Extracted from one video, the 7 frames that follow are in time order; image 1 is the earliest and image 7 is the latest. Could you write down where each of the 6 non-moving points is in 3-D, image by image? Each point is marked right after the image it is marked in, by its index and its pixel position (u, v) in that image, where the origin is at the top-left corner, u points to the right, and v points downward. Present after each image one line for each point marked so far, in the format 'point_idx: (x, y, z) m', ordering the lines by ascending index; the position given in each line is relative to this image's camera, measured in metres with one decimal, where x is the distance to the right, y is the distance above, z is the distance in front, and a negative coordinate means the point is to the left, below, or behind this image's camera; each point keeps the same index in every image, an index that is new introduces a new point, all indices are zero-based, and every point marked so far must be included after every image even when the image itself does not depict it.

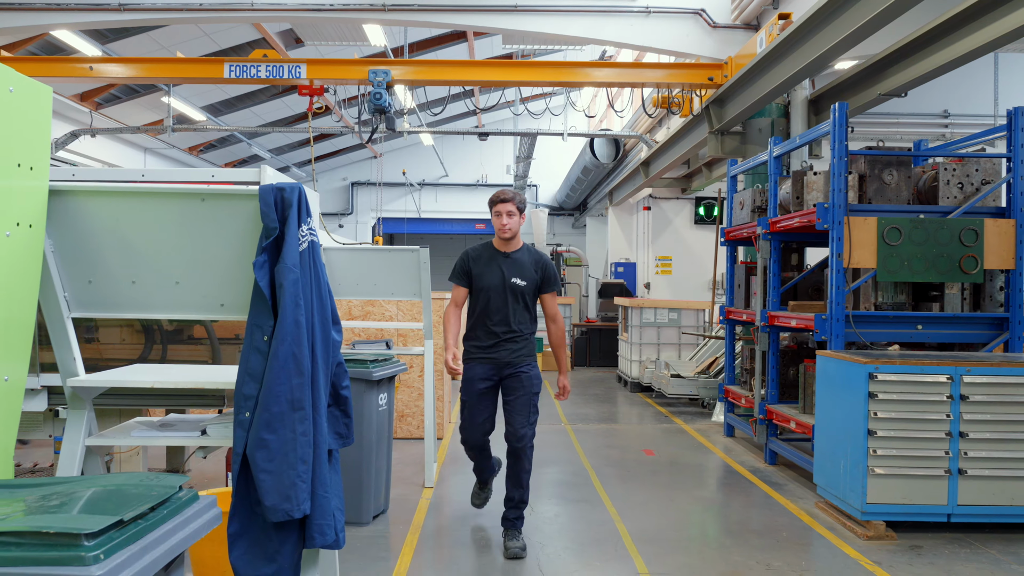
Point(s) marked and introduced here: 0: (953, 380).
0: (+1.8, -0.4, +3.3) m
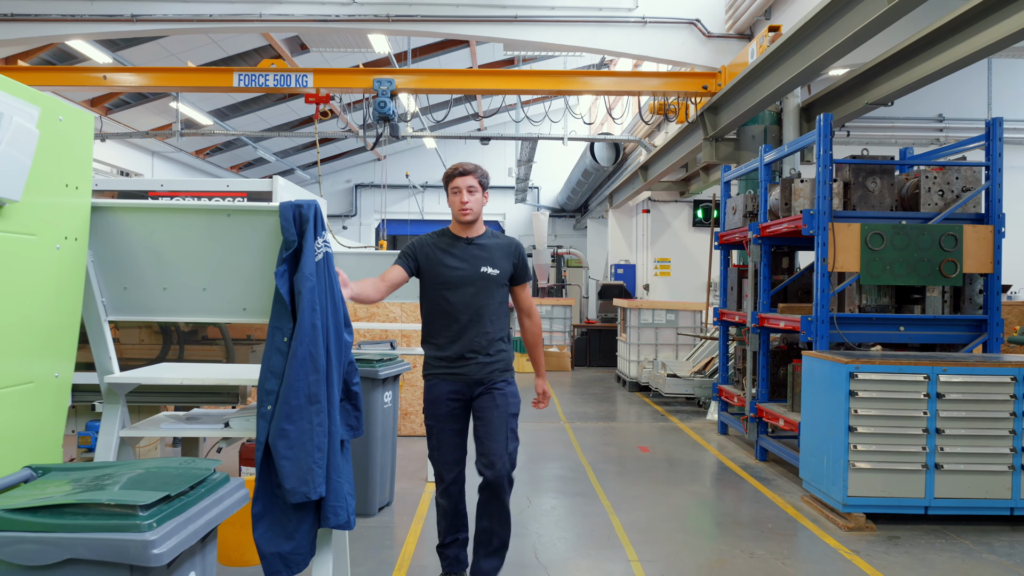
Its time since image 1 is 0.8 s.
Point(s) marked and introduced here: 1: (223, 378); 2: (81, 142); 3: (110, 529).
0: (+1.8, -0.4, +3.5) m
1: (-0.7, -0.2, +2.0) m
2: (-0.9, +0.3, +1.7) m
3: (-0.6, -0.4, +1.2) m
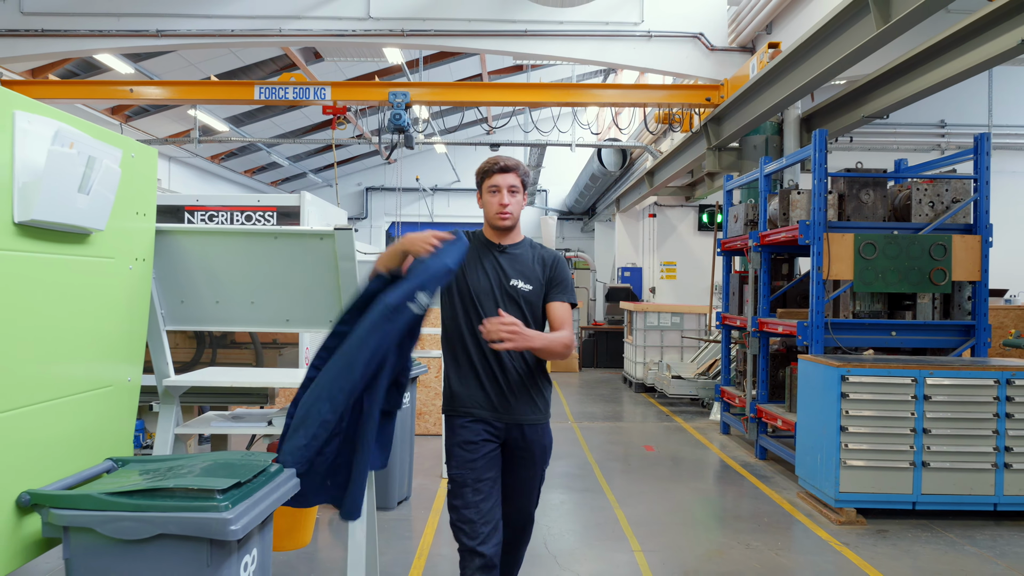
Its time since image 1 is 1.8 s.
0: (+1.8, -0.4, +3.7) m
1: (-0.7, -0.3, +2.3) m
2: (-0.9, +0.3, +1.9) m
3: (-0.5, -0.4, +1.4) m
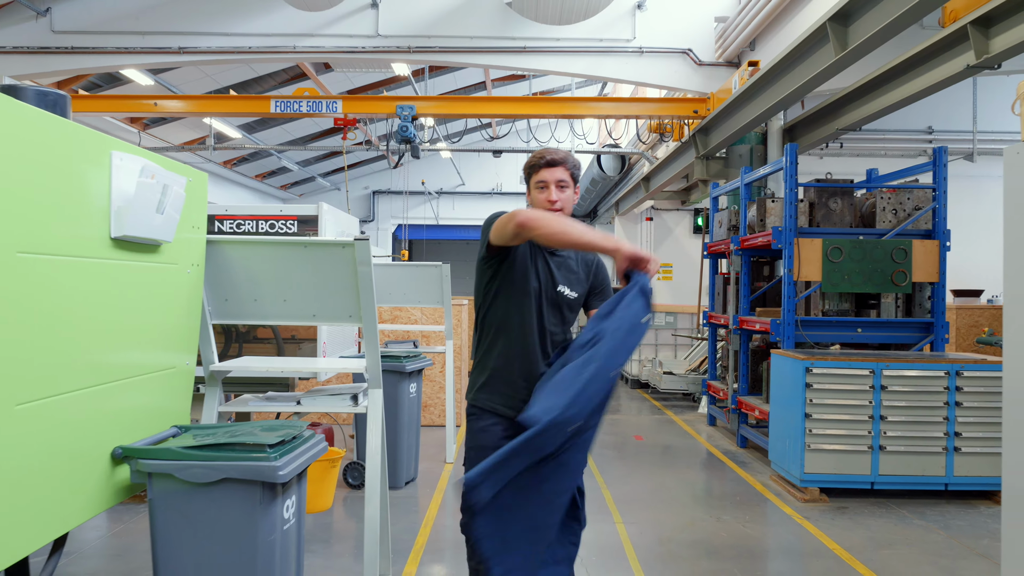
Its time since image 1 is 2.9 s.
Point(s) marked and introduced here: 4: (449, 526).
0: (+1.8, -0.4, +4.1) m
1: (-0.7, -0.3, +2.7) m
2: (-0.9, +0.3, +2.4) m
3: (-0.6, -0.4, +1.8) m
4: (-0.3, -1.1, +3.7) m
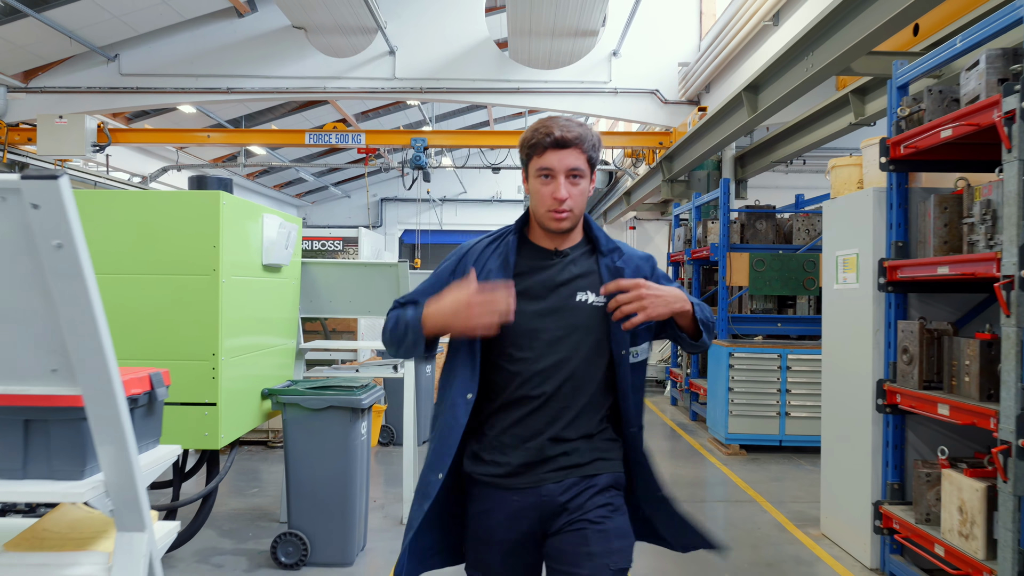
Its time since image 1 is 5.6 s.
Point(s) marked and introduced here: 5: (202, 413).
0: (+1.8, -0.5, +5.4) m
1: (-0.7, -0.3, +4.0) m
2: (-0.9, +0.2, +3.6) m
3: (-0.6, -0.4, +3.1) m
4: (-0.3, -1.1, +5.0) m
5: (-1.0, -0.4, +2.7) m
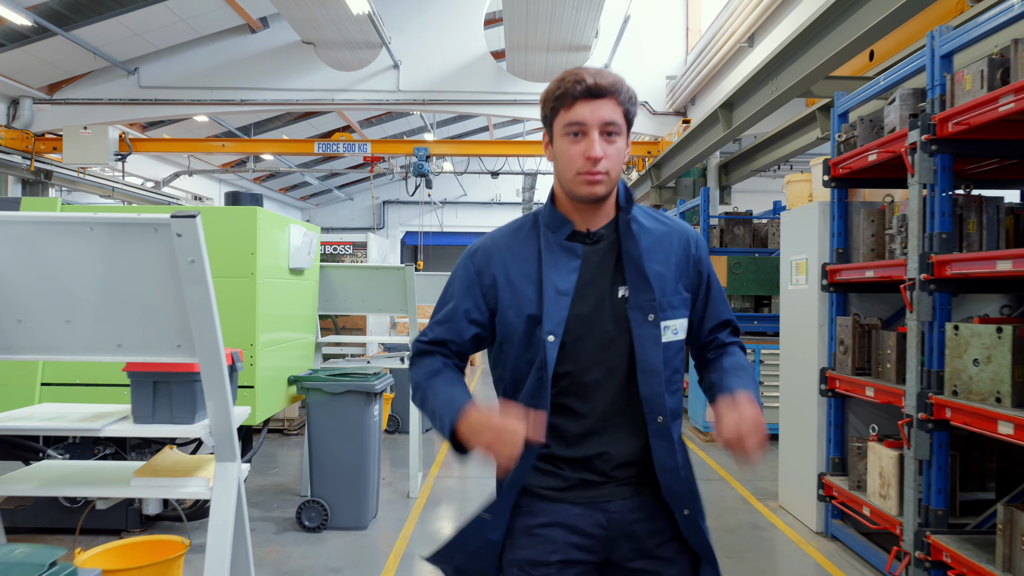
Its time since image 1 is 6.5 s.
0: (+1.7, -0.5, +5.9) m
1: (-0.8, -0.3, +4.4) m
2: (-1.0, +0.2, +4.1) m
3: (-0.7, -0.4, +3.6) m
4: (-0.4, -1.1, +5.5) m
5: (-1.1, -0.4, +3.2) m
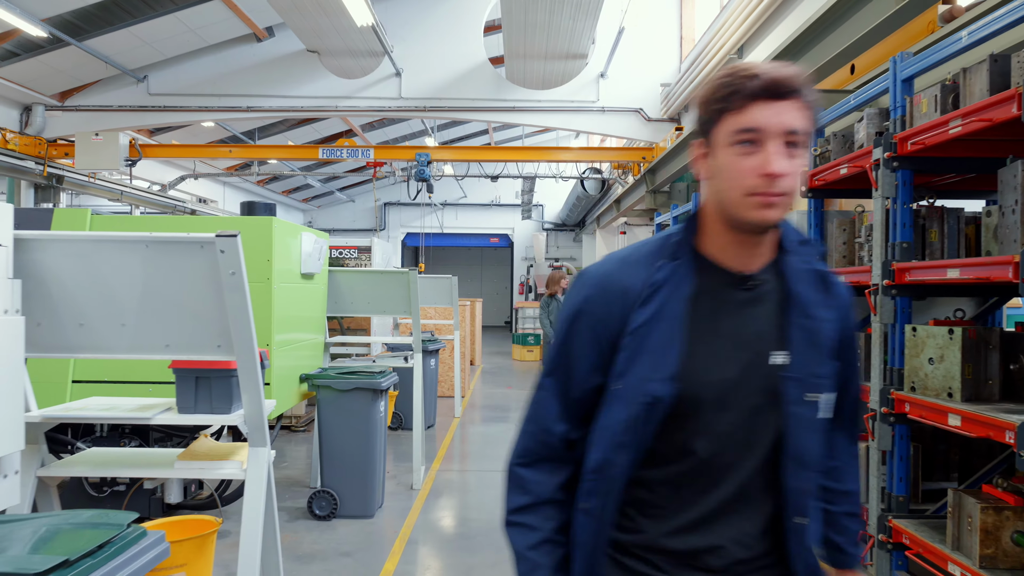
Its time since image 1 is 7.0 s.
0: (+1.7, -0.5, +6.1) m
1: (-0.8, -0.3, +4.7) m
2: (-1.0, +0.2, +4.4) m
3: (-0.7, -0.4, +3.8) m
4: (-0.4, -1.1, +5.7) m
5: (-1.1, -0.4, +3.4) m
